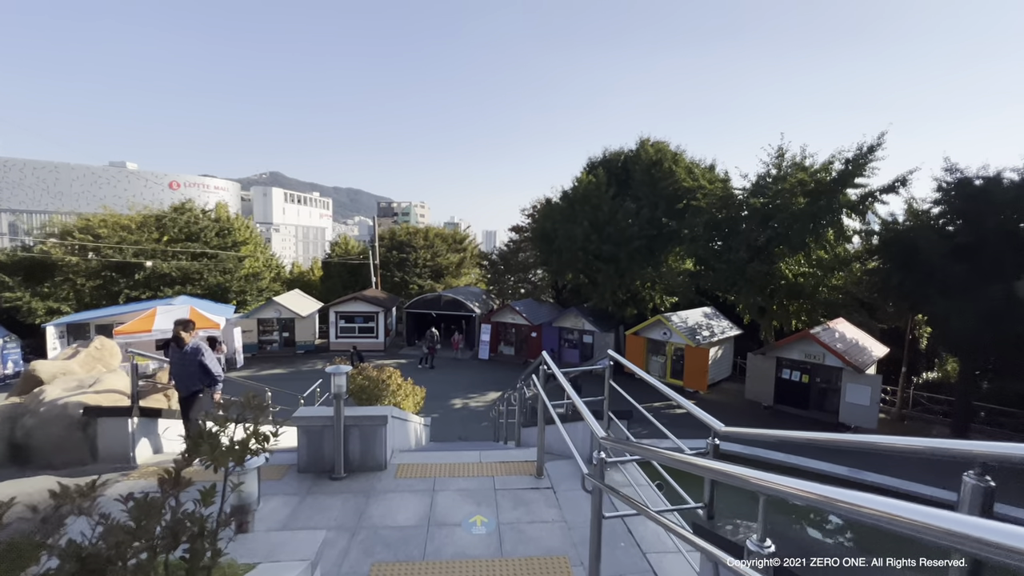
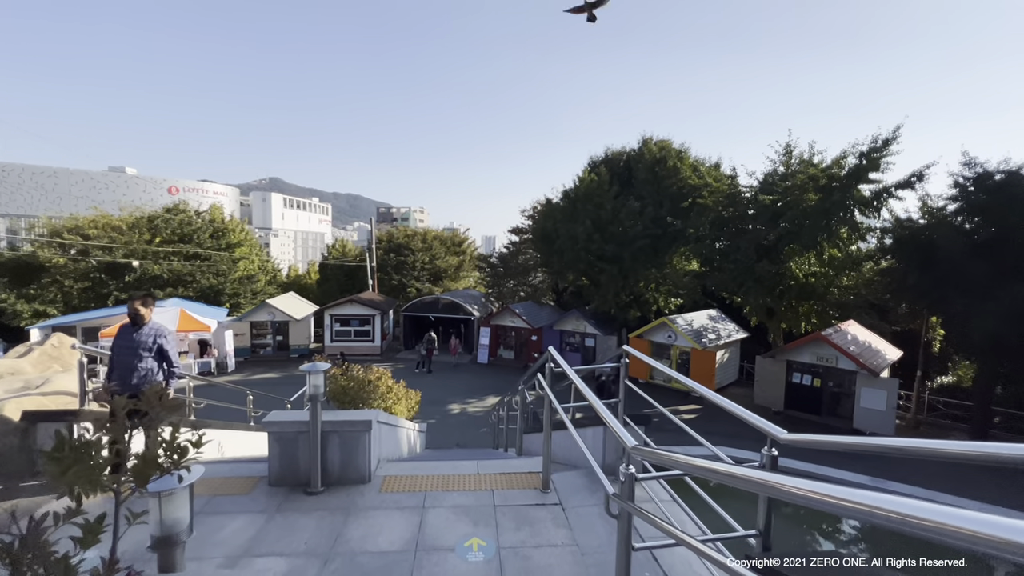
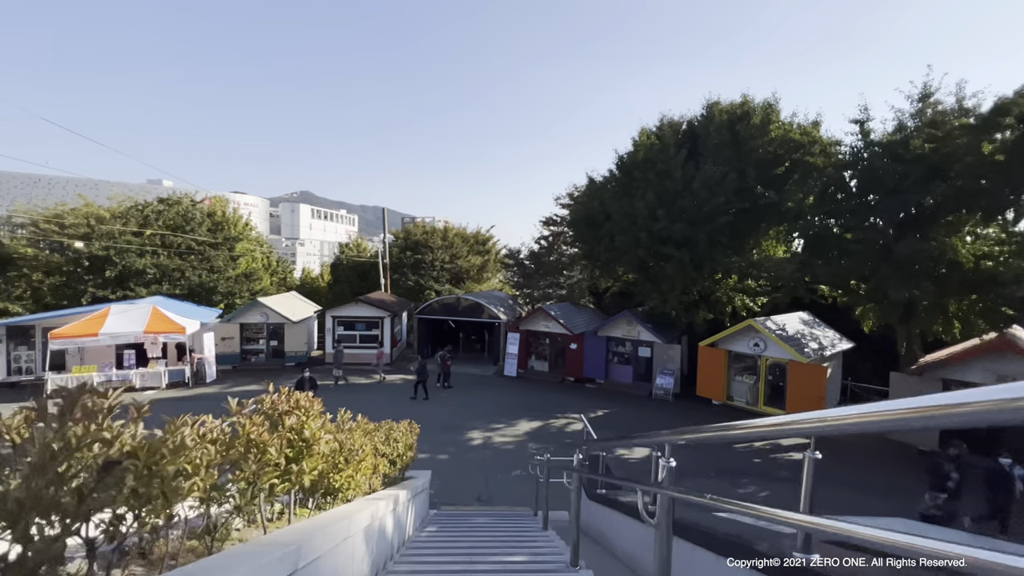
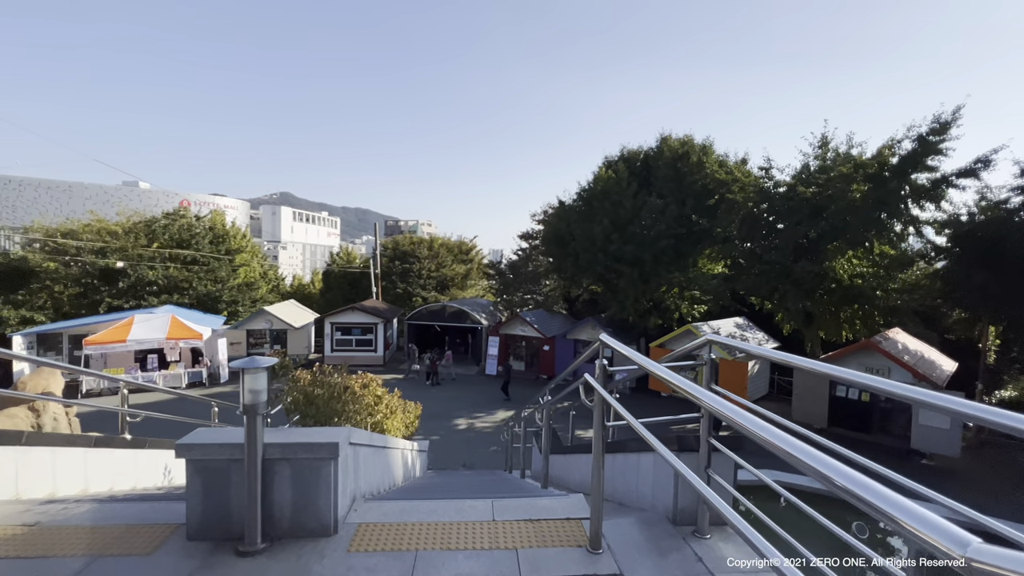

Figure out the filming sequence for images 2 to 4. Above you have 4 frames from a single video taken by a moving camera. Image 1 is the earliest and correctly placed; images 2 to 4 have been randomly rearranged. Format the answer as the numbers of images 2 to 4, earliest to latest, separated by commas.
2, 4, 3
